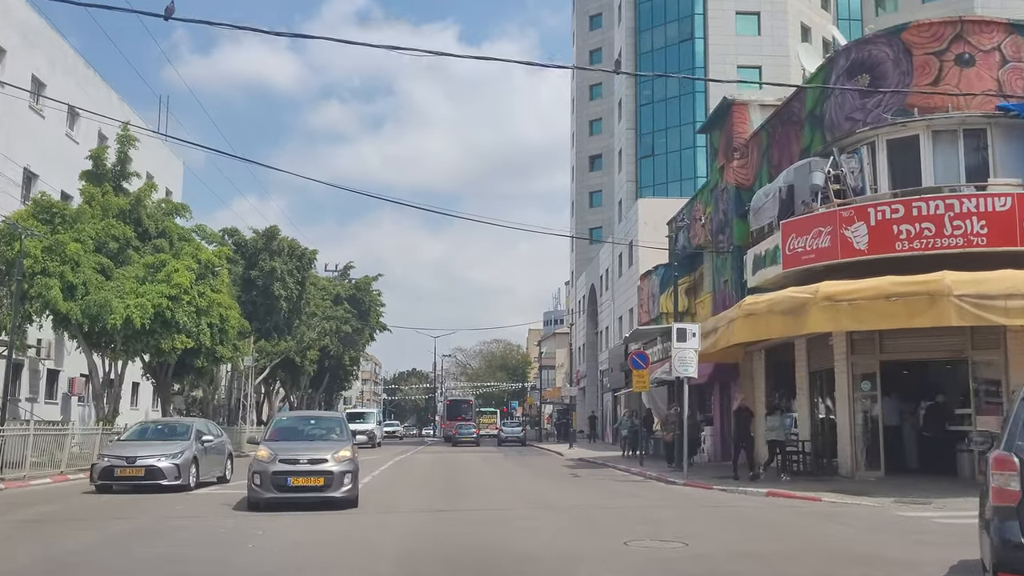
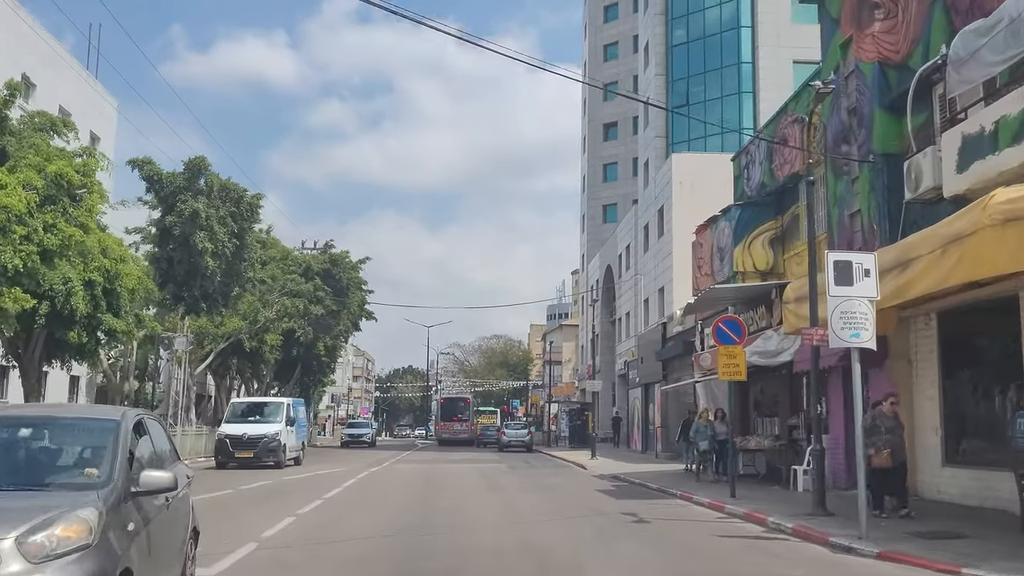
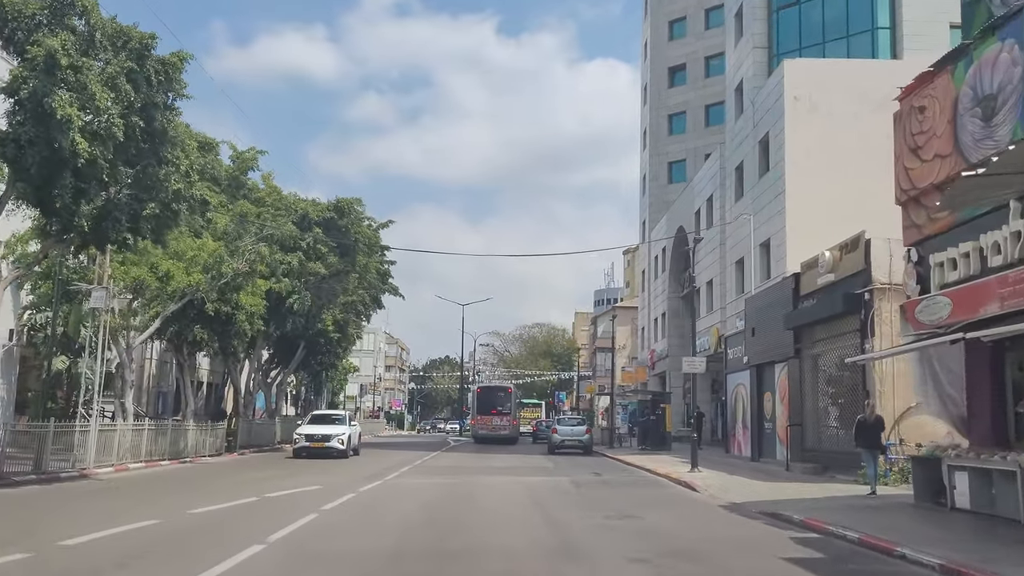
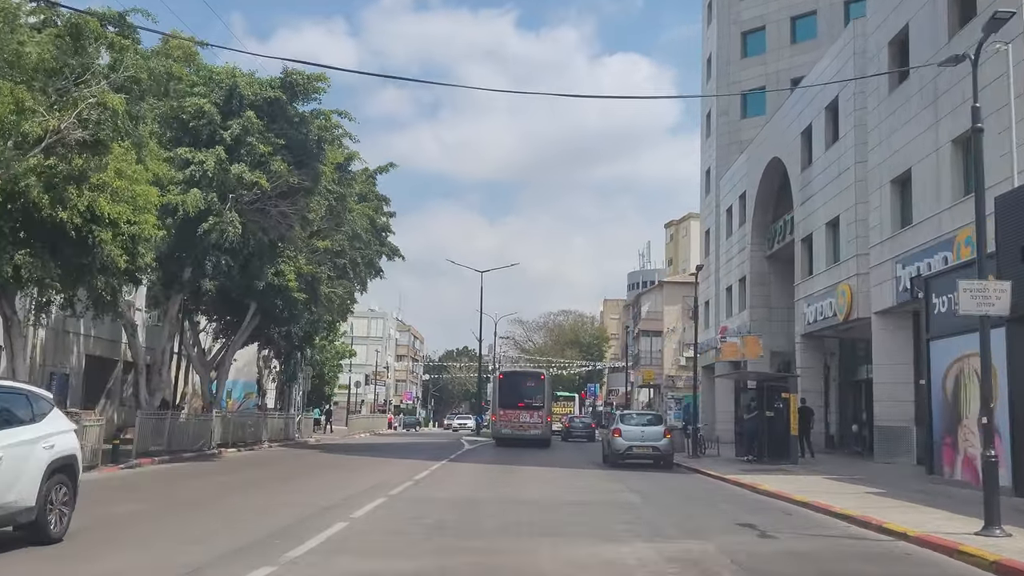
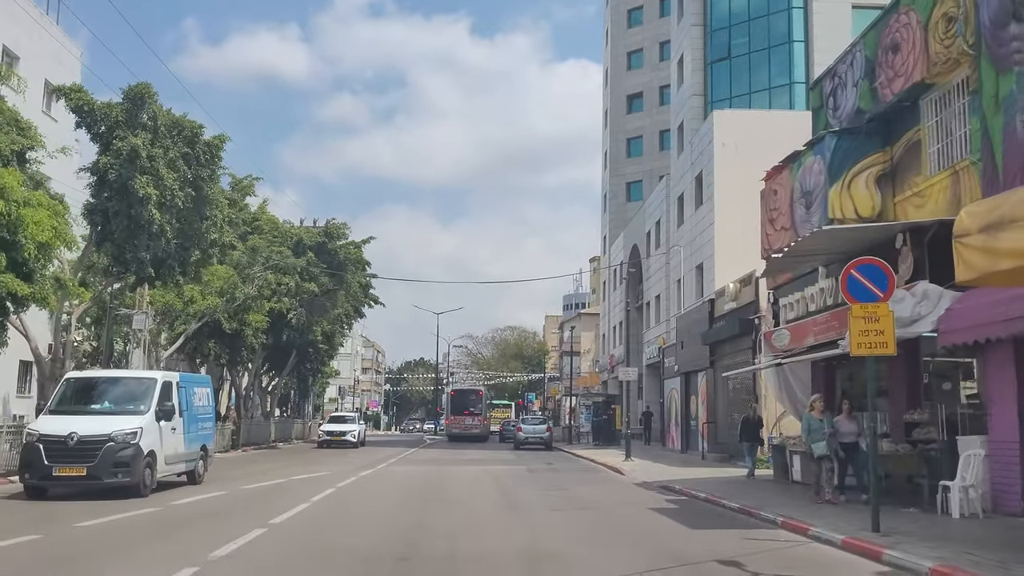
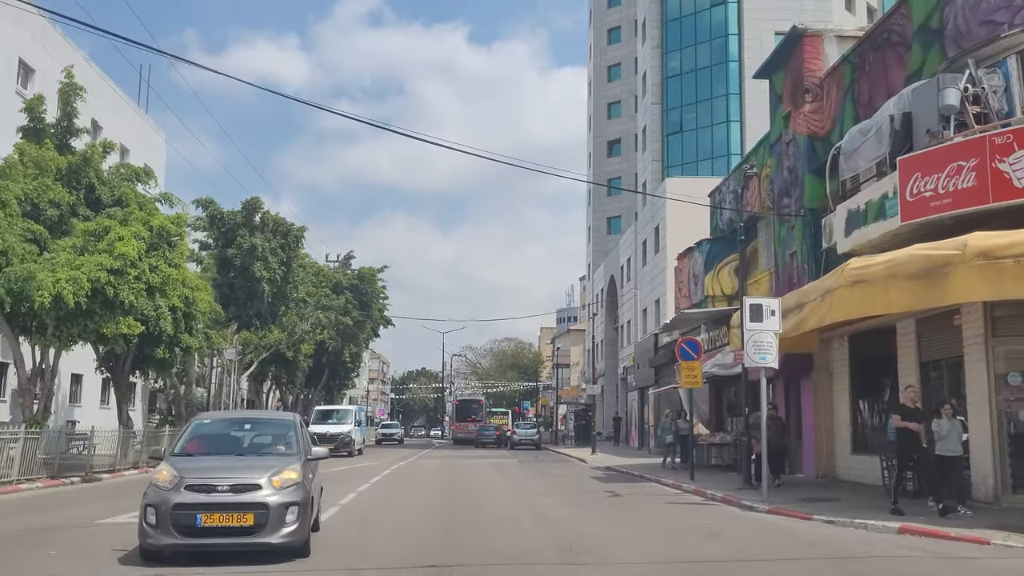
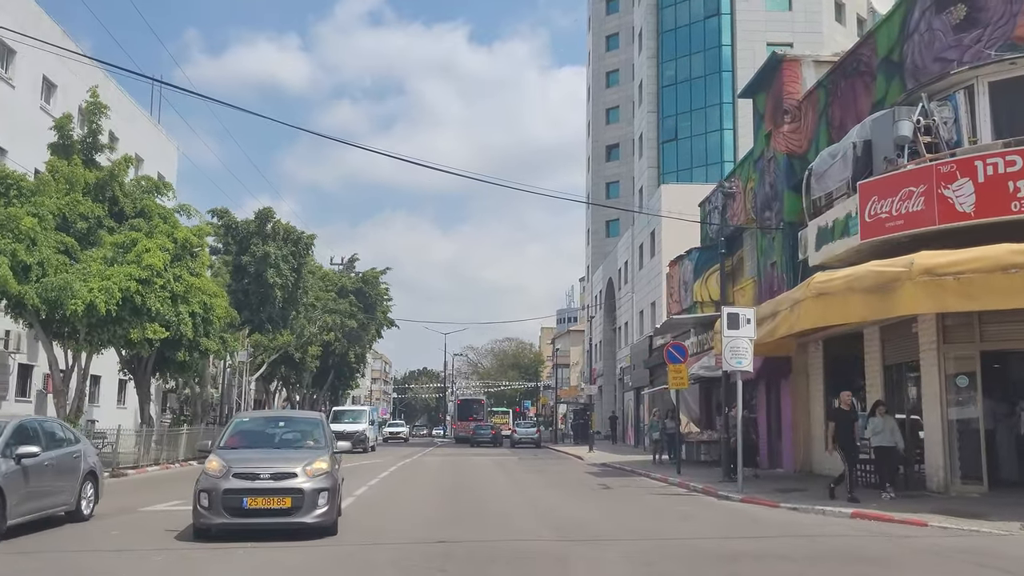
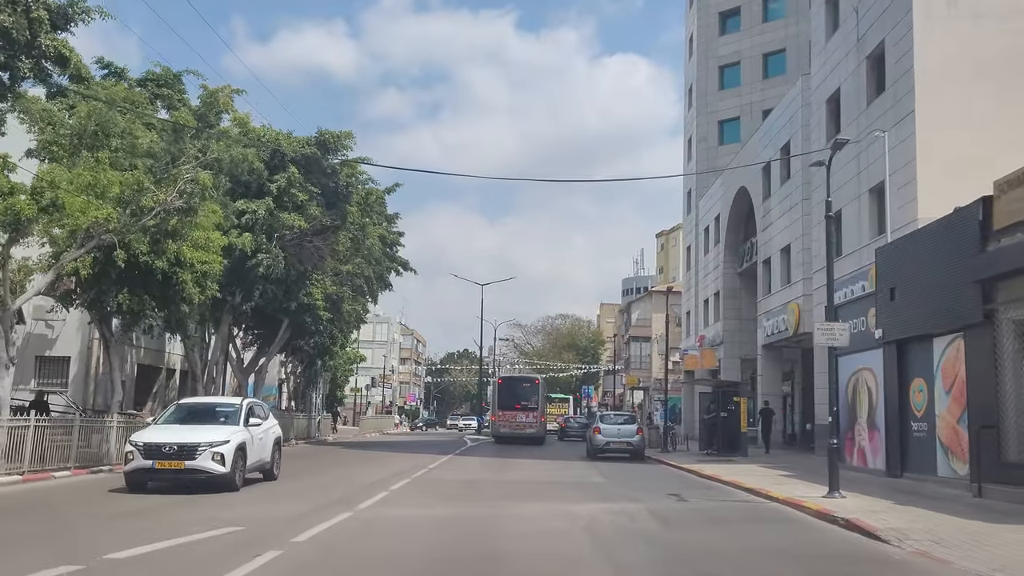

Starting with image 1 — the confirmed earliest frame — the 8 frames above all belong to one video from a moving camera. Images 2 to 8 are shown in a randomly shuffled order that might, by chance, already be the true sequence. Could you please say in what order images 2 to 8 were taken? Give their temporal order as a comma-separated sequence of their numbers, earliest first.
7, 6, 2, 5, 3, 8, 4
